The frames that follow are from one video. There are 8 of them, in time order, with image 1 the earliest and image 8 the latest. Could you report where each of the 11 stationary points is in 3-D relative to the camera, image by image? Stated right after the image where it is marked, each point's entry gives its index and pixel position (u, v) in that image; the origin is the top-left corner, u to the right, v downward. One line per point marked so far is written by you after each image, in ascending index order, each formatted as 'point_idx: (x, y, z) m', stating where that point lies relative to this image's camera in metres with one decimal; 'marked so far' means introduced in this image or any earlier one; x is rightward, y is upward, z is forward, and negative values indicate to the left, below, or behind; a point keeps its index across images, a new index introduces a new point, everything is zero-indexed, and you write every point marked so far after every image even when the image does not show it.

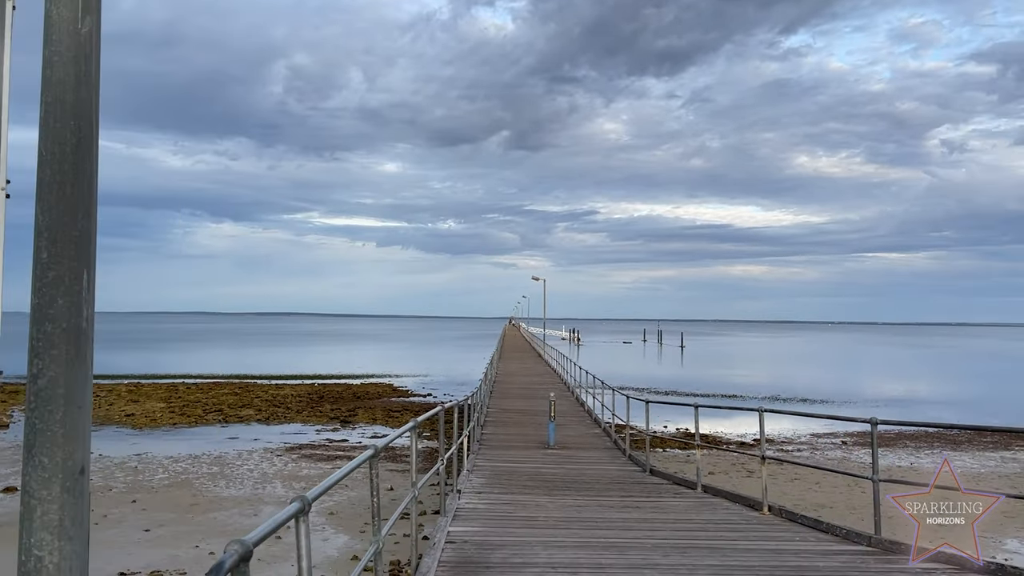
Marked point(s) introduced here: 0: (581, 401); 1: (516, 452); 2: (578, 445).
0: (+1.0, -1.7, +12.6) m
1: (0.0, -1.4, +7.2) m
2: (+0.6, -1.4, +7.6) m
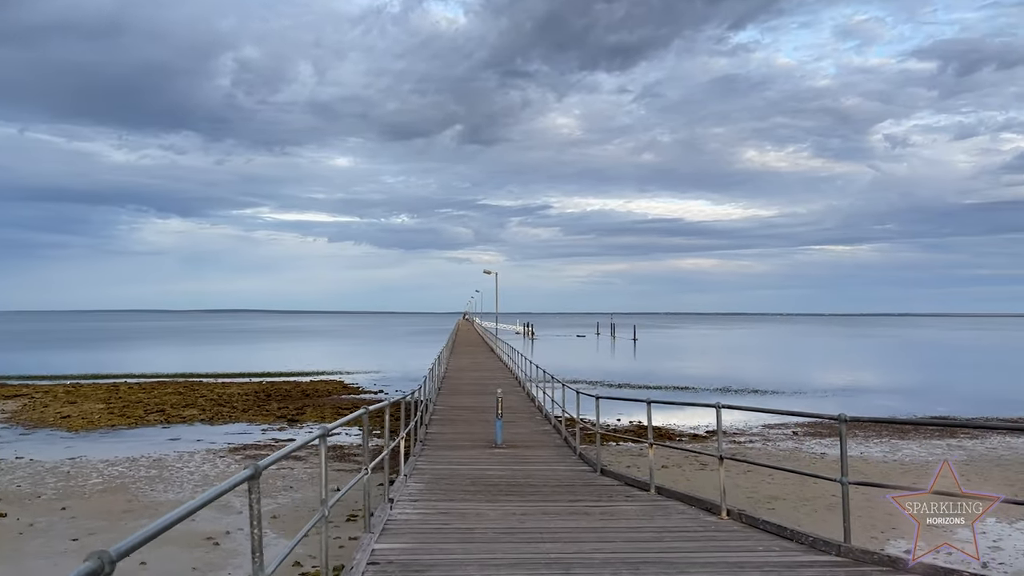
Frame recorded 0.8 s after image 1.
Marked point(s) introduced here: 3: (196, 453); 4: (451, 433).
0: (+0.3, -1.6, +12.3) m
1: (-0.4, -1.3, +6.8) m
2: (+0.1, -1.4, +7.3) m
3: (-7.2, -3.8, +19.3) m
4: (-0.6, -1.4, +7.9) m
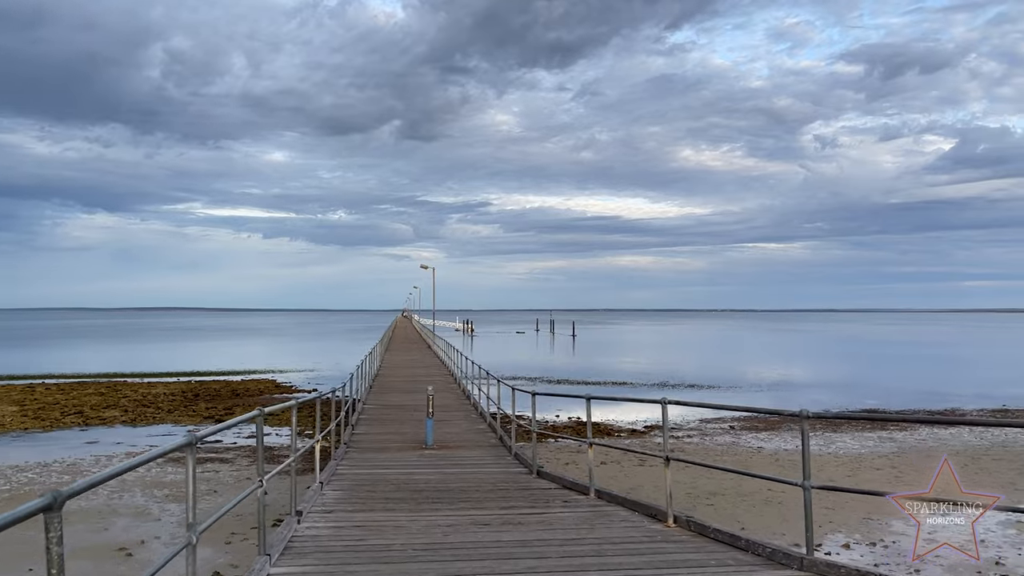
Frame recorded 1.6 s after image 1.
0: (-0.6, -1.5, +11.9) m
1: (-0.9, -1.3, +6.3) m
2: (-0.4, -1.3, +6.8) m
3: (-8.6, -3.6, +18.3) m
4: (-1.2, -1.3, +7.4) m
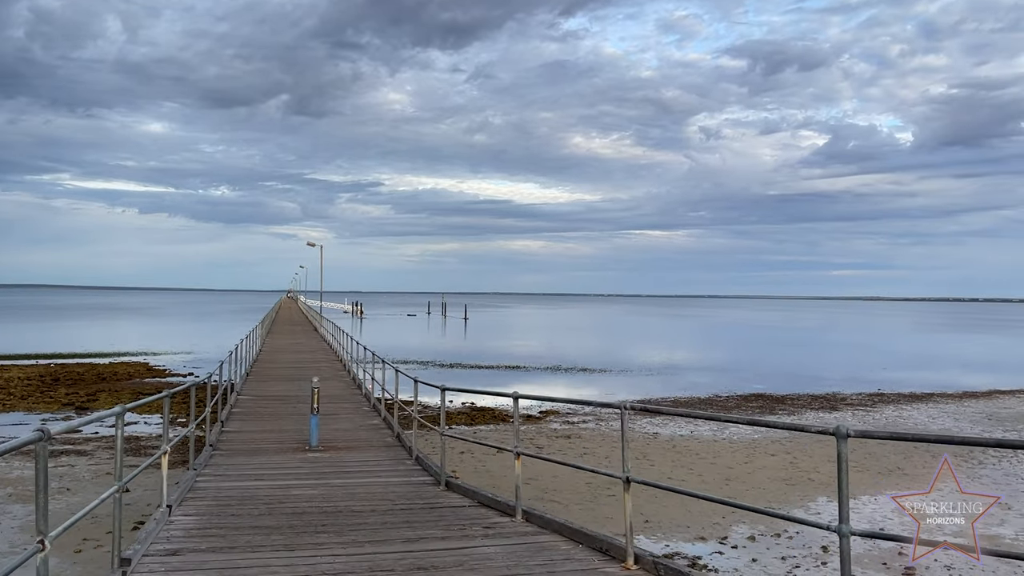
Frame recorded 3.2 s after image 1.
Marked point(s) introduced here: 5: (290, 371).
0: (-2.0, -1.2, +10.8) m
1: (-1.6, -1.1, +5.3) m
2: (-1.1, -1.1, +5.9) m
3: (-10.7, -3.1, +16.2) m
4: (-1.9, -1.1, +6.3) m
5: (-3.2, -1.2, +12.4) m
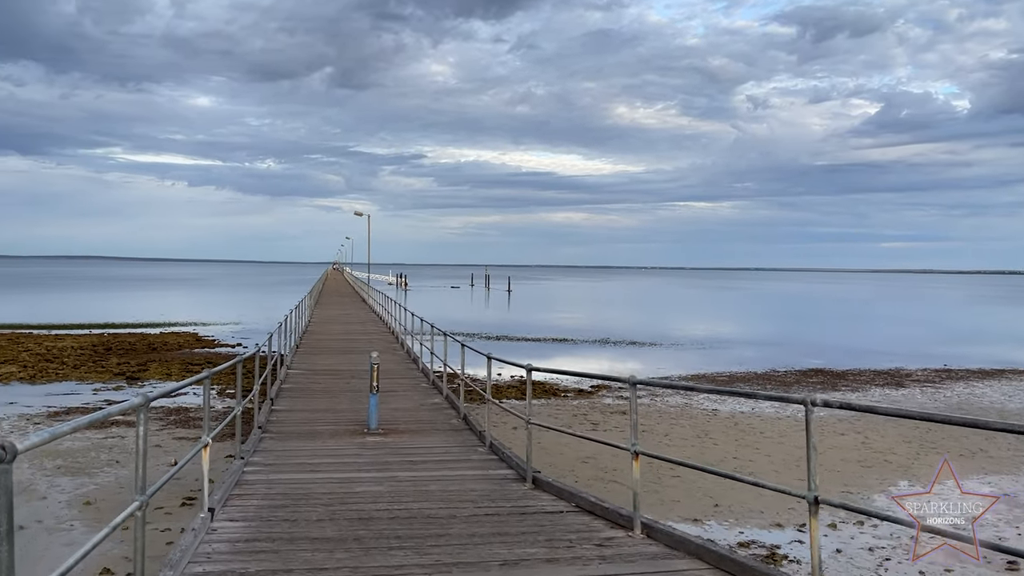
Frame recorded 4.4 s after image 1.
0: (-1.2, -0.8, +10.3) m
1: (-1.1, -0.9, +4.7) m
2: (-0.6, -0.9, +5.2) m
3: (-9.7, -2.5, +16.1) m
4: (-1.4, -0.8, +5.8) m
5: (-2.4, -0.8, +11.9) m
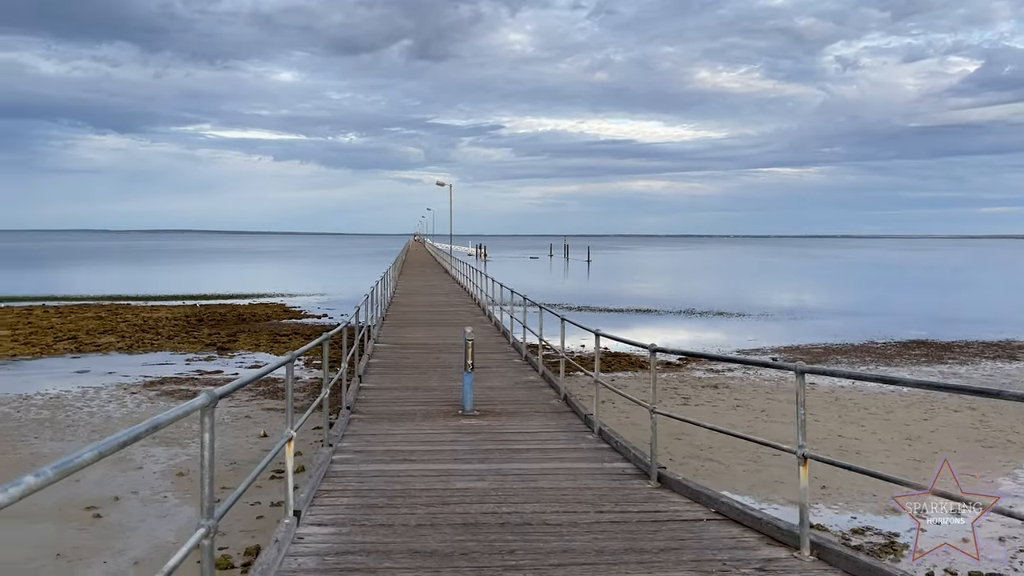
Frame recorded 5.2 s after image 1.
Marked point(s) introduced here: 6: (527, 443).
0: (-0.1, -0.5, +9.9) m
1: (-0.5, -0.7, +4.3) m
2: (0.0, -0.7, +4.8) m
3: (-8.0, -2.0, +16.5) m
4: (-0.7, -0.6, +5.4) m
5: (-1.1, -0.4, +11.6) m
6: (+0.1, -0.7, +3.9) m
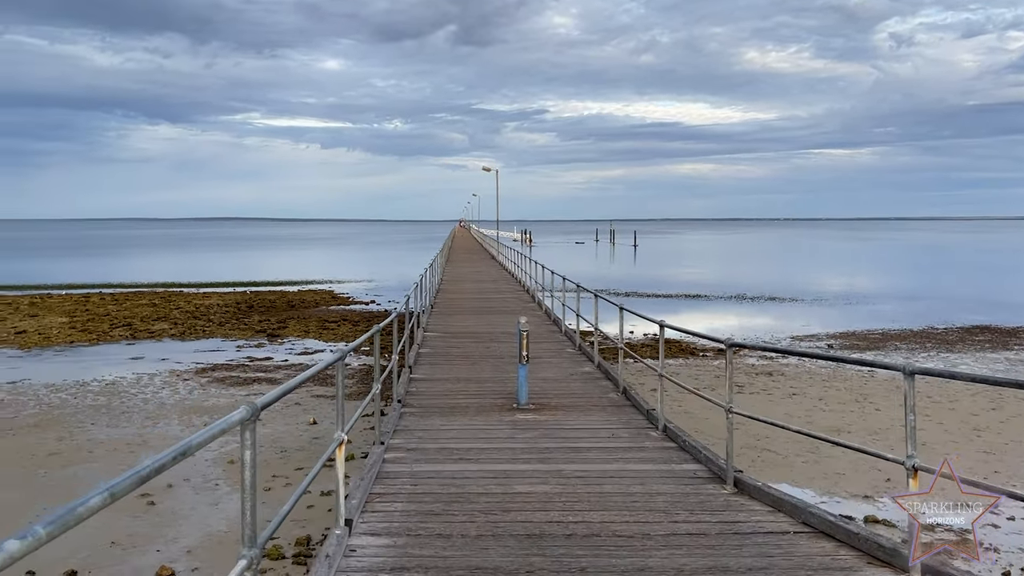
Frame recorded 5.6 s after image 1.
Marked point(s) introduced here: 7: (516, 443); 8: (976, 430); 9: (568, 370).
0: (+0.4, -0.3, +9.6) m
1: (-0.2, -0.7, +4.1) m
2: (+0.3, -0.6, +4.6) m
3: (-7.0, -1.7, +16.8) m
4: (-0.4, -0.6, +5.2) m
5: (-0.5, -0.2, +11.4) m
6: (+0.3, -0.7, +3.7) m
7: (0.0, -0.7, +3.6) m
8: (+6.8, -2.1, +12.3) m
9: (+0.4, -0.5, +5.7) m
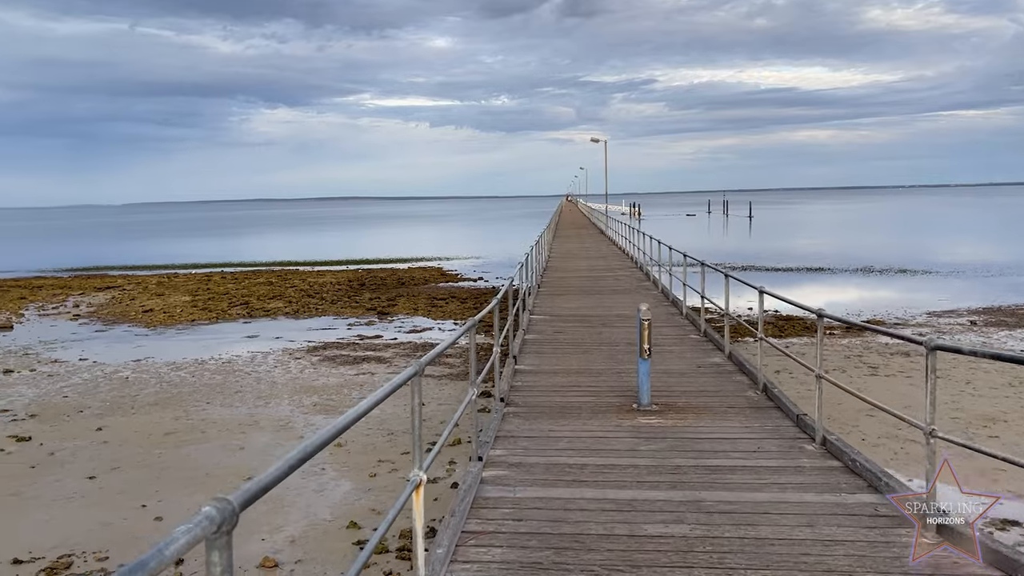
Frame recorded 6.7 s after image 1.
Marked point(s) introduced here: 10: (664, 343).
0: (+1.6, -0.1, +8.9) m
1: (+0.3, -0.6, +3.5) m
2: (+0.9, -0.5, +3.9) m
3: (-4.8, -1.3, +17.0) m
4: (+0.3, -0.5, +4.7) m
5: (+1.0, +0.1, +10.8) m
6: (+0.8, -0.6, +3.1) m
7: (+0.4, -0.6, +3.0) m
8: (+8.3, -1.7, +10.8) m
9: (+1.1, -0.4, +5.0) m
10: (+1.0, -0.3, +5.7) m
